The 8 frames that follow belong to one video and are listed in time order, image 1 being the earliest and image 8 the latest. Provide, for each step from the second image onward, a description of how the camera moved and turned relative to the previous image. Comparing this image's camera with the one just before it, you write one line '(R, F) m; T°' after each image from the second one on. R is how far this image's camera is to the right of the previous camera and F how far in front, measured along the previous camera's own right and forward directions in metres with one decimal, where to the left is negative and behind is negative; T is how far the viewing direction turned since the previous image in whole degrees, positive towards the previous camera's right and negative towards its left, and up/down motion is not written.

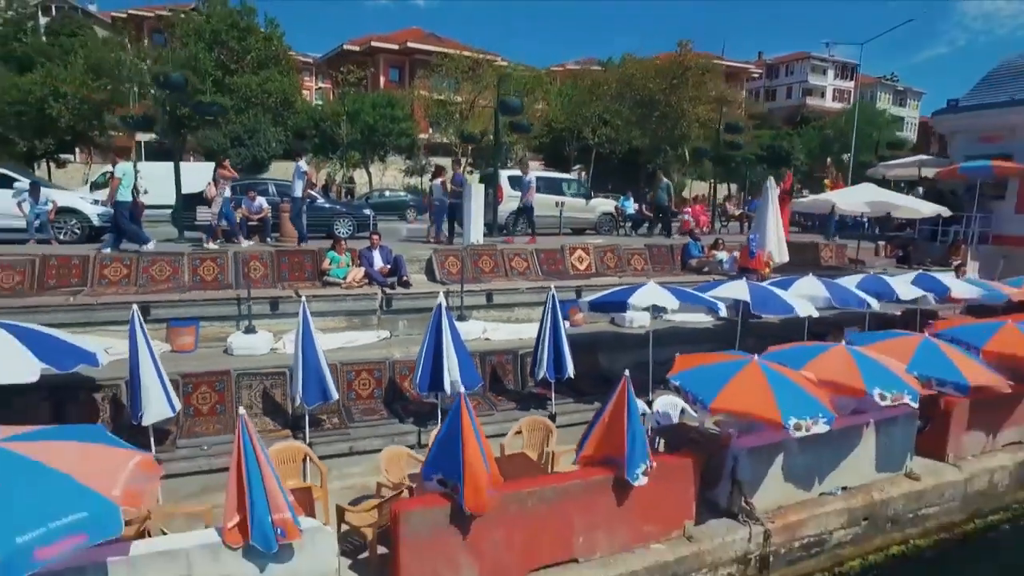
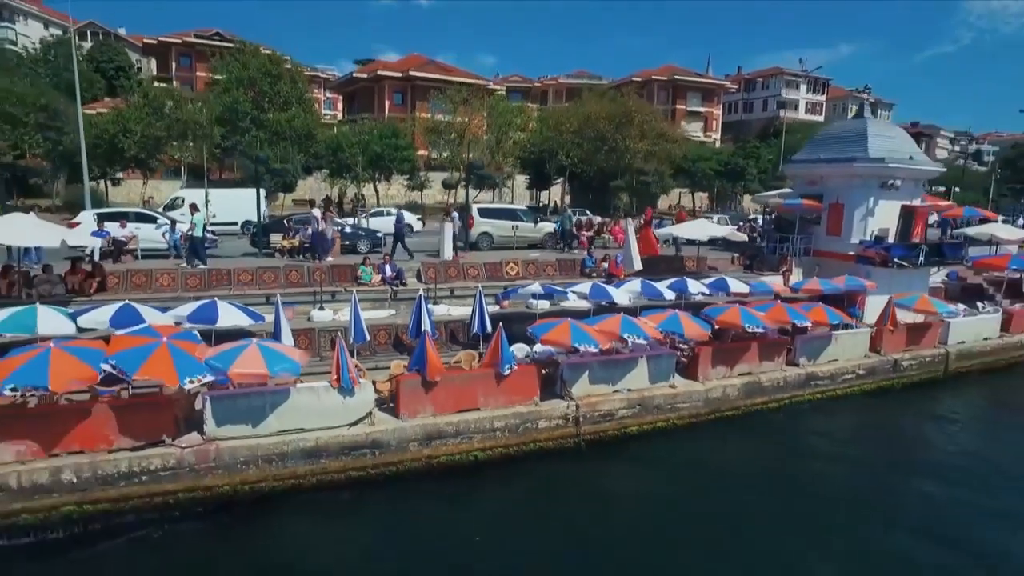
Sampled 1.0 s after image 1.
(+0.9, -4.9) m; 0°
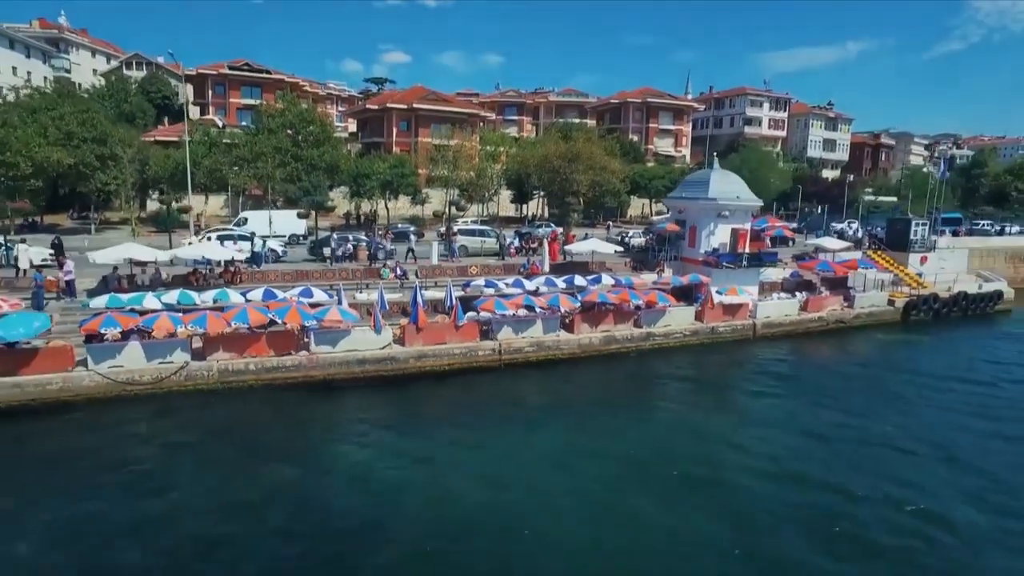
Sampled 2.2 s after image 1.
(+1.4, -8.0) m; -1°
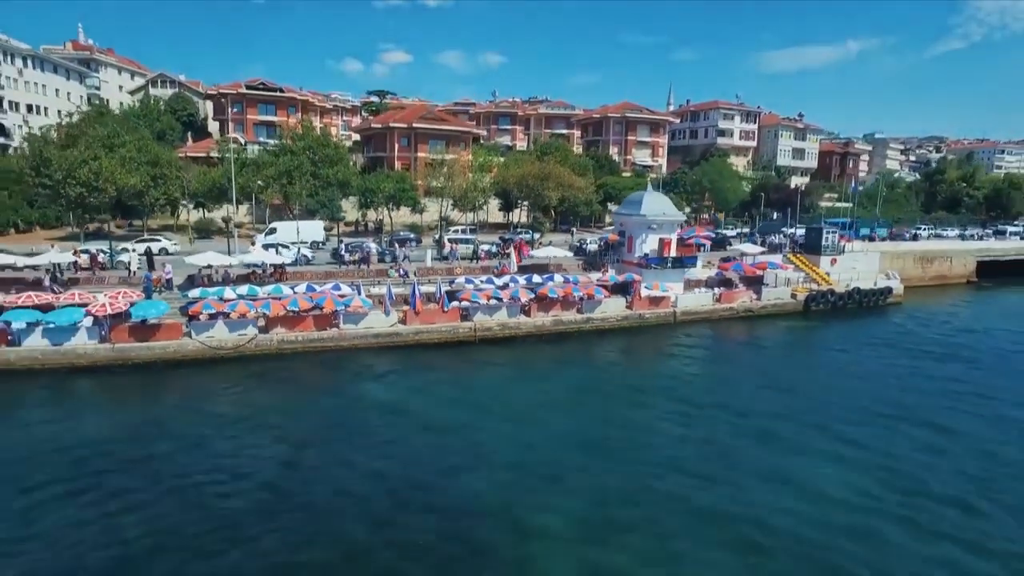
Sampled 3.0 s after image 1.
(+1.0, -6.5) m; 0°
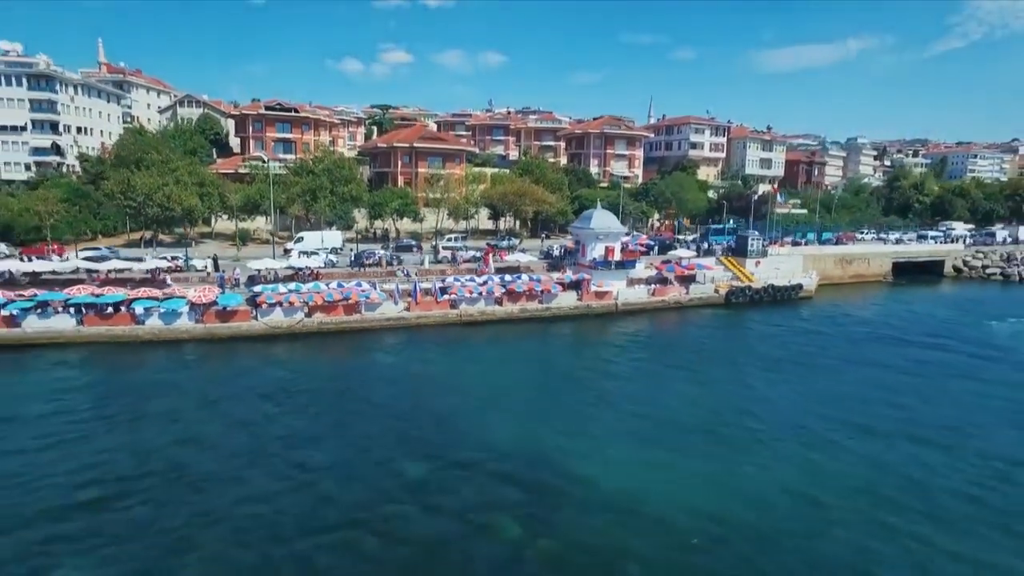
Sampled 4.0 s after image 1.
(+1.2, -8.3) m; 0°
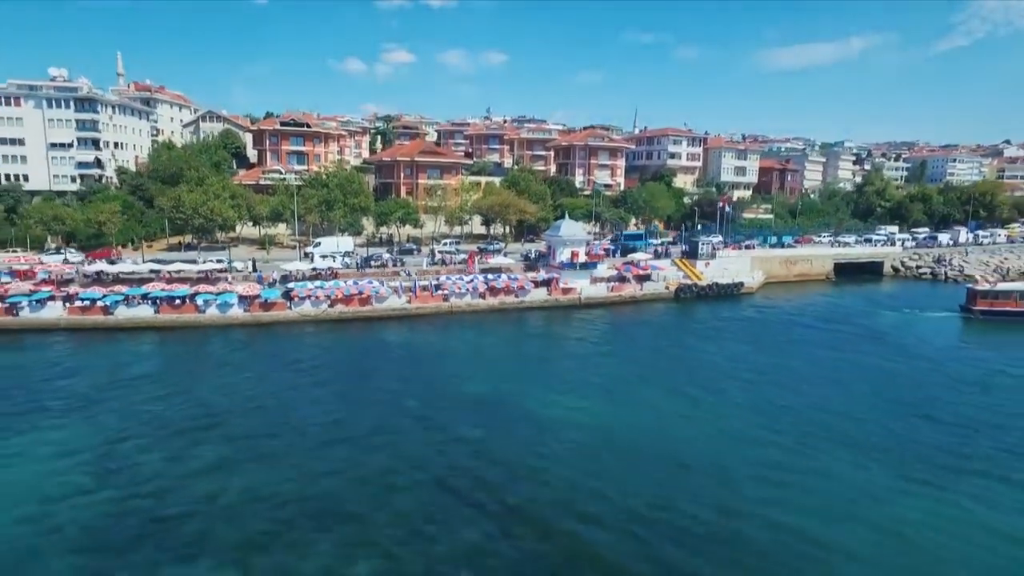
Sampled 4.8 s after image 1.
(+1.3, -7.8) m; 0°
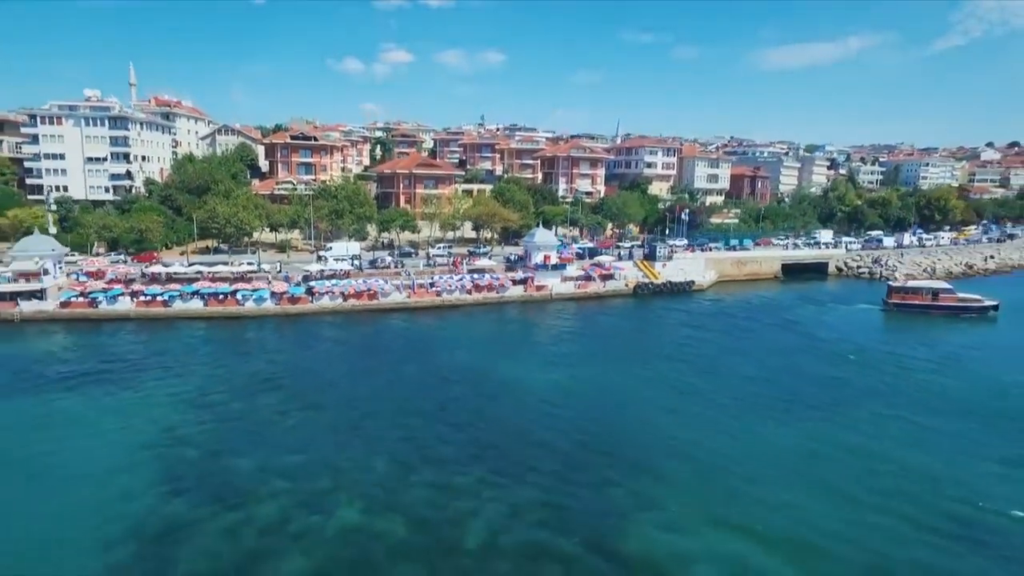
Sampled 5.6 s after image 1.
(+1.2, -8.4) m; 0°
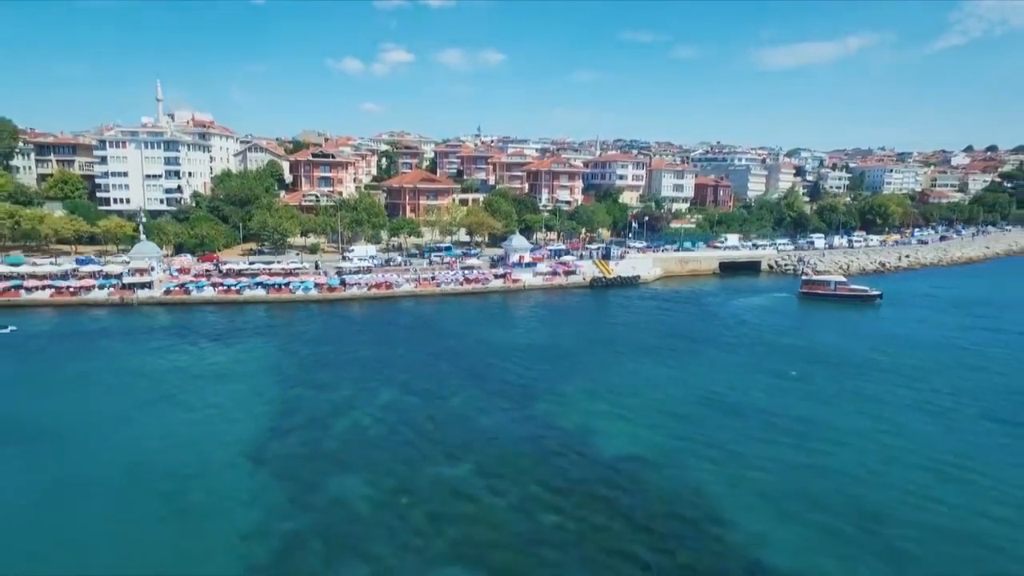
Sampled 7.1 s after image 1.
(+1.8, -15.2) m; 0°
